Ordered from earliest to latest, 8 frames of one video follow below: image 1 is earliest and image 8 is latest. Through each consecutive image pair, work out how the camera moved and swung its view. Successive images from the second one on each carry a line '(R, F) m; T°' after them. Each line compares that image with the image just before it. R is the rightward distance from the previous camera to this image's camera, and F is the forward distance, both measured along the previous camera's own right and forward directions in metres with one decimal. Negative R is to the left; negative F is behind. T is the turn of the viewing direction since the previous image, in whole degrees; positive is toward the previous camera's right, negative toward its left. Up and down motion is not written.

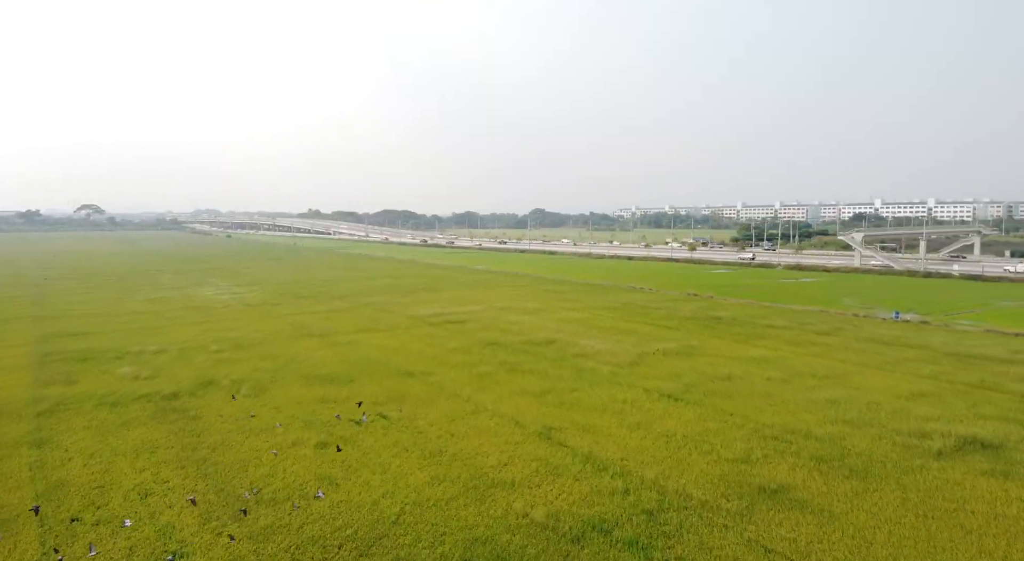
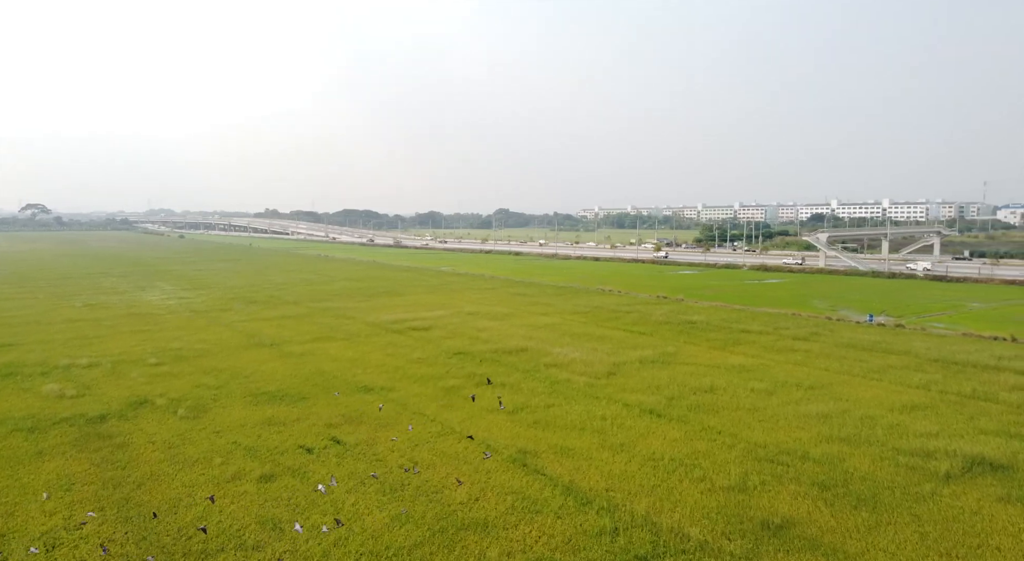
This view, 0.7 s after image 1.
(-0.1, +1.1) m; +3°
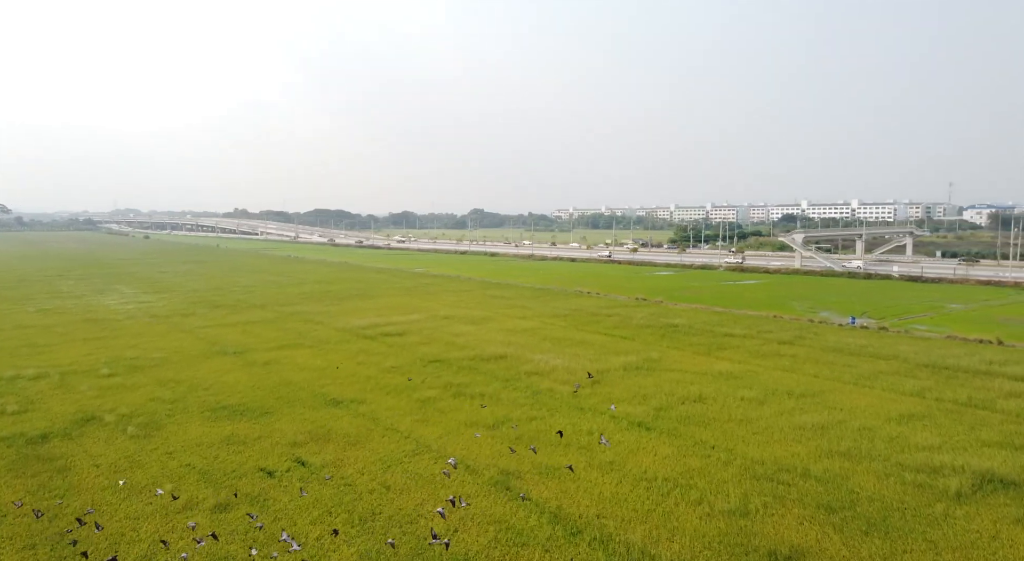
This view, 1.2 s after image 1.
(-0.1, +0.8) m; +2°
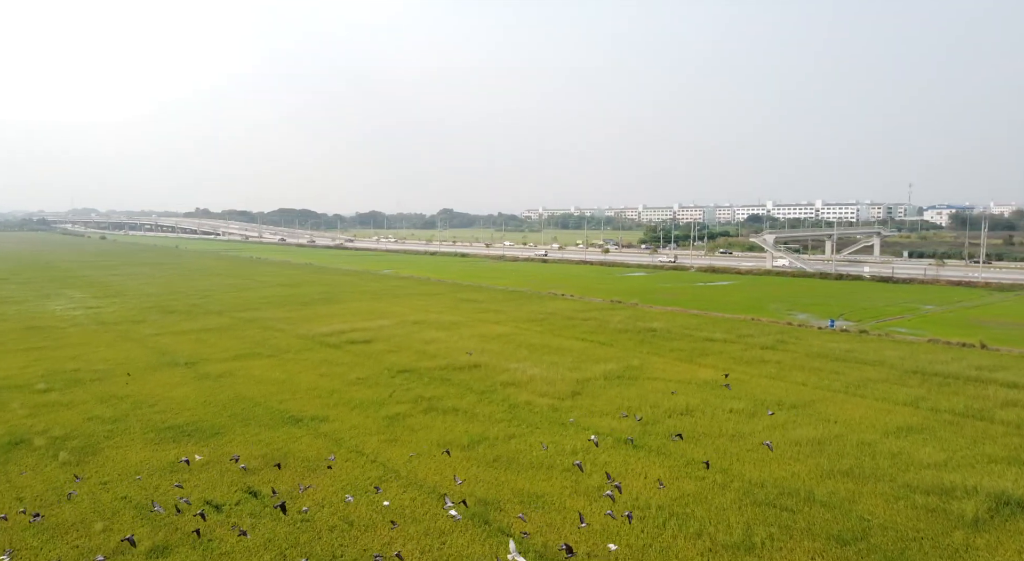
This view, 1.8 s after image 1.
(-0.1, +0.9) m; +3°
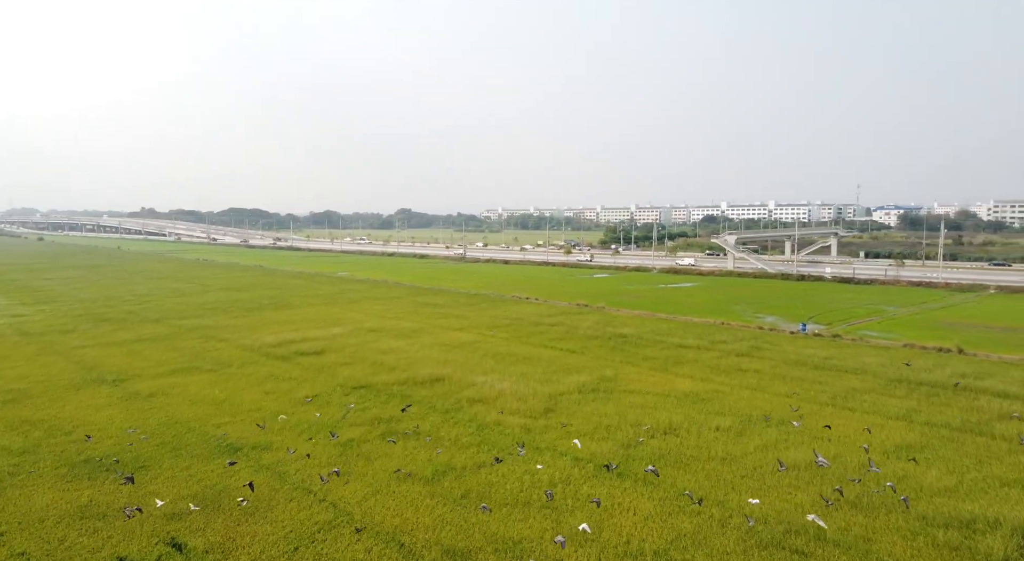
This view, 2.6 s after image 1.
(-0.1, +1.1) m; +3°
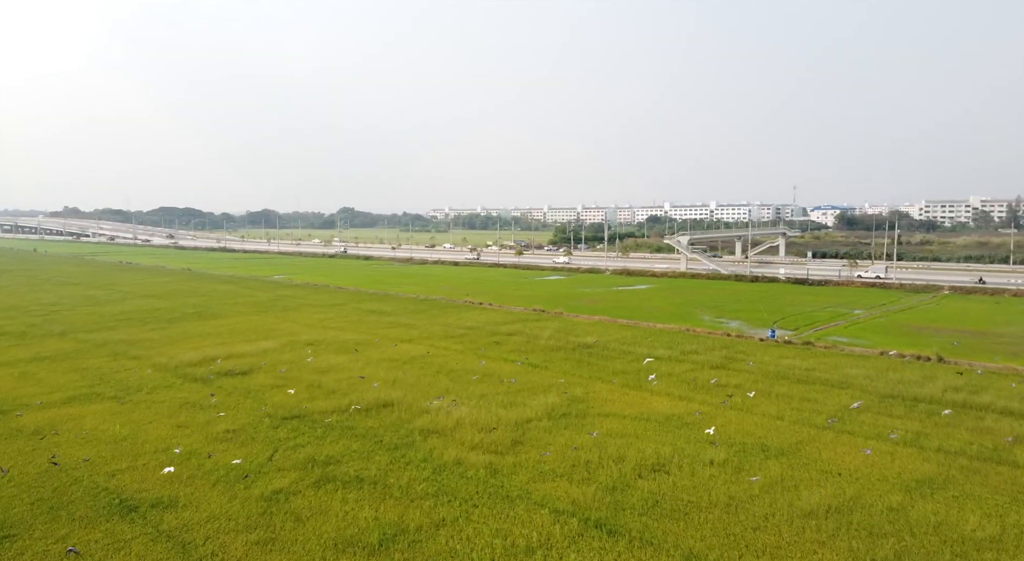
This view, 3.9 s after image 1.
(-0.2, +1.7) m; +5°
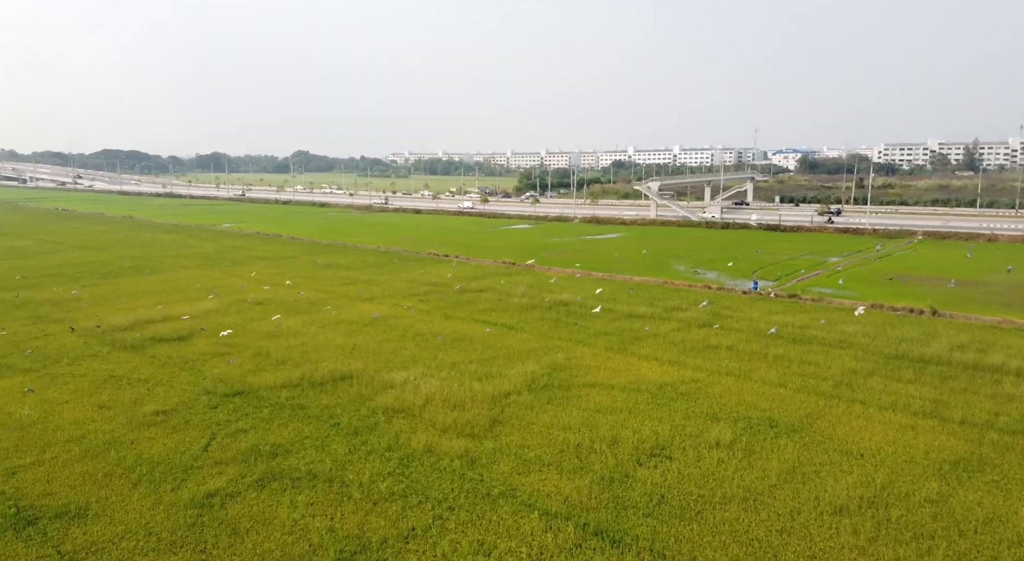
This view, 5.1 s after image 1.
(-0.2, +1.5) m; +3°
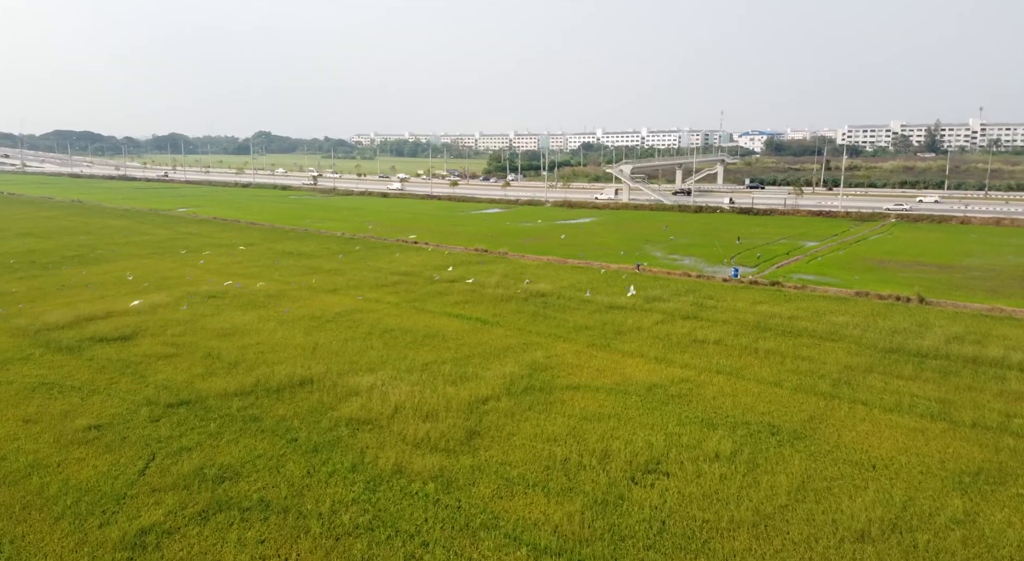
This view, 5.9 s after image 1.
(-0.1, +0.9) m; +3°
